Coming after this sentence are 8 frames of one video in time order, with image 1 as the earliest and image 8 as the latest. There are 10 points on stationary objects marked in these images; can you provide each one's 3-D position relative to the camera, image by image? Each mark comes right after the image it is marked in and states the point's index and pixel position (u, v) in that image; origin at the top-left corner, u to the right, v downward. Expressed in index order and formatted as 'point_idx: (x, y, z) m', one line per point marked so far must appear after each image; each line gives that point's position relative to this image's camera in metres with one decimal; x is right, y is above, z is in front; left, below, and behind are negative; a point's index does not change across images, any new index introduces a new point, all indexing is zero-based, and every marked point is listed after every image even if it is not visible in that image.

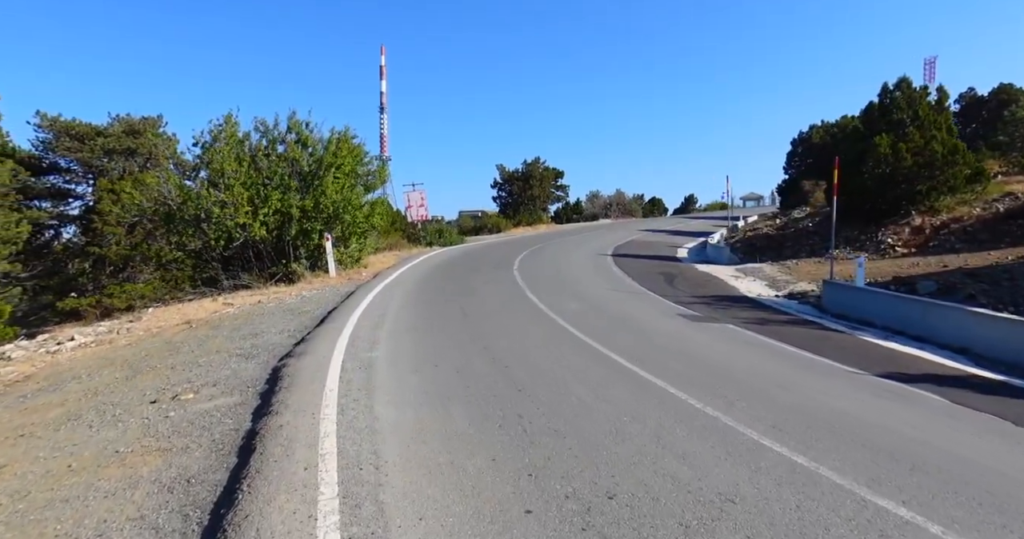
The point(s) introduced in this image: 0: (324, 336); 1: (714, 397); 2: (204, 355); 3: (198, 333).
0: (-2.7, -1.0, +9.0) m
1: (+2.1, -1.3, +6.4) m
2: (-4.5, -1.3, +9.0) m
3: (-5.7, -1.2, +11.2) m
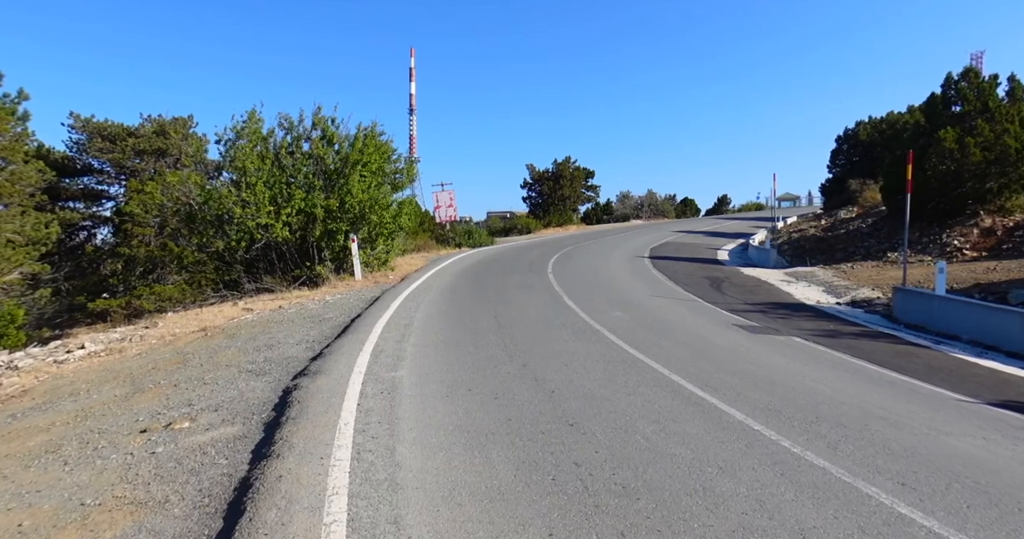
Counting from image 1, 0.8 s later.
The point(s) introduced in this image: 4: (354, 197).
0: (-2.2, -1.1, +8.0) m
1: (+2.5, -1.4, +5.2) m
2: (-3.9, -1.3, +8.1) m
3: (-5.1, -1.2, +10.4) m
4: (-4.4, +2.0, +17.2) m
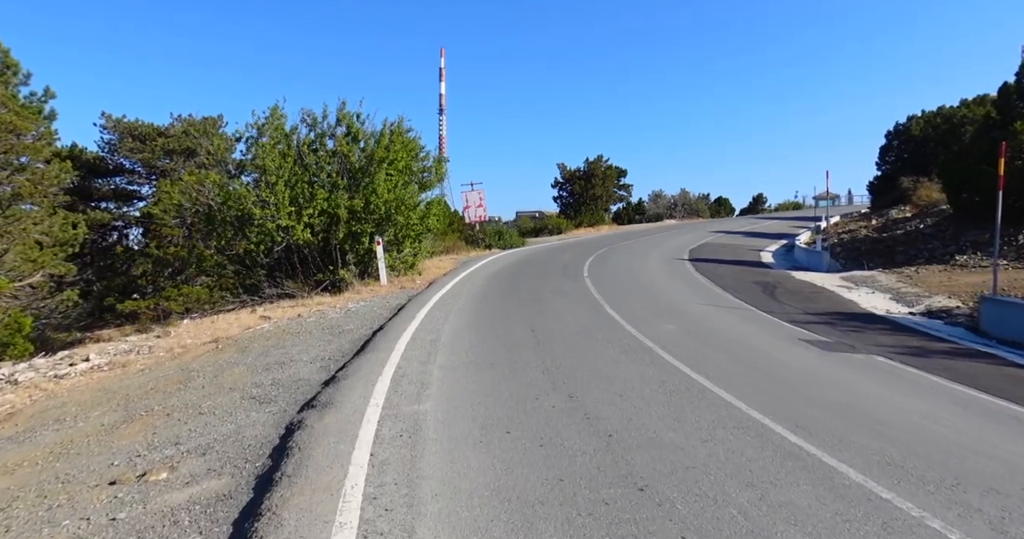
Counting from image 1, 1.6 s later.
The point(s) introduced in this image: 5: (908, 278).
0: (-1.7, -1.2, +6.9) m
1: (+2.9, -1.5, +4.0) m
2: (-3.4, -1.4, +7.1) m
3: (-4.5, -1.4, +9.5) m
4: (-3.5, +1.9, +16.2) m
5: (+12.0, -0.3, +18.7) m
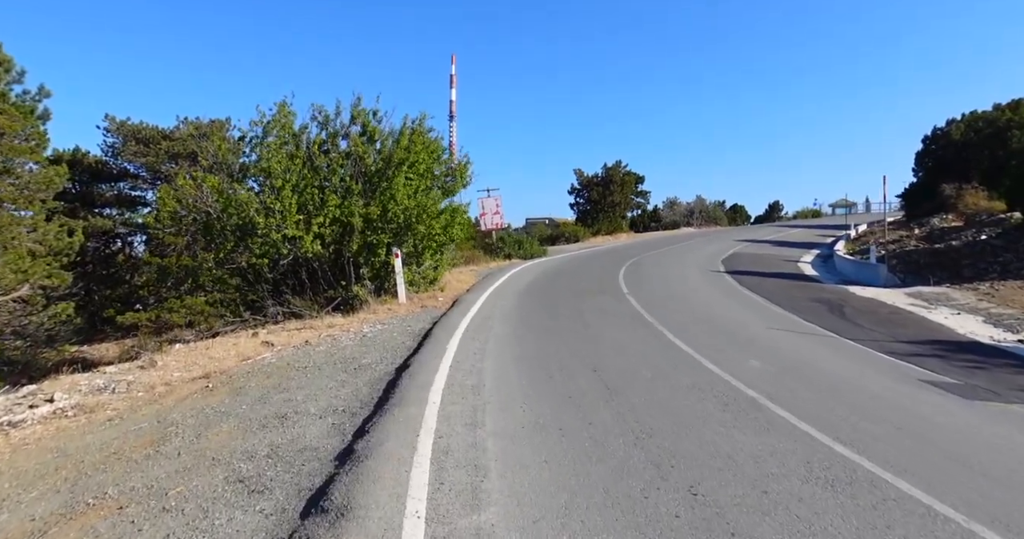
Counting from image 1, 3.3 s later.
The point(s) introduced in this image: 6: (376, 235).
0: (-1.0, -1.5, +5.0) m
1: (+3.5, -1.8, +2.0) m
2: (-2.8, -1.7, +5.3) m
3: (-3.7, -1.7, +7.6) m
4: (-2.6, +1.5, +14.4) m
5: (+12.8, -0.7, +16.7) m
6: (-3.2, +0.8, +14.6) m
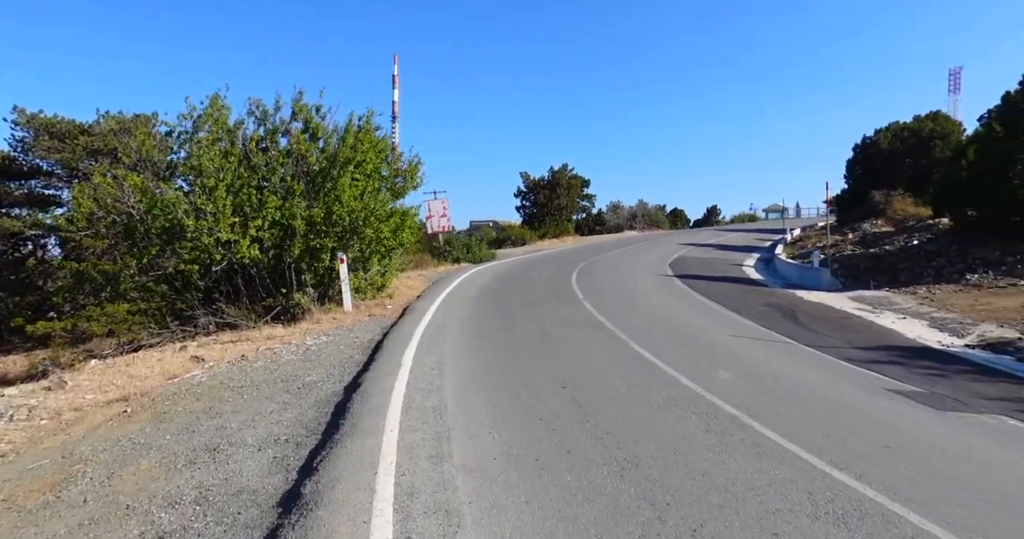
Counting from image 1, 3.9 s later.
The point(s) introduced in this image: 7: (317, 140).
0: (-1.2, -1.6, +4.3) m
1: (+3.6, -1.9, +1.7) m
2: (-3.0, -1.8, +4.4) m
3: (-4.1, -1.8, +6.6) m
4: (-3.7, +1.4, +13.5) m
5: (+11.5, -0.8, +17.2) m
6: (-4.2, +0.7, +13.6) m
7: (-4.5, +3.0, +14.3) m
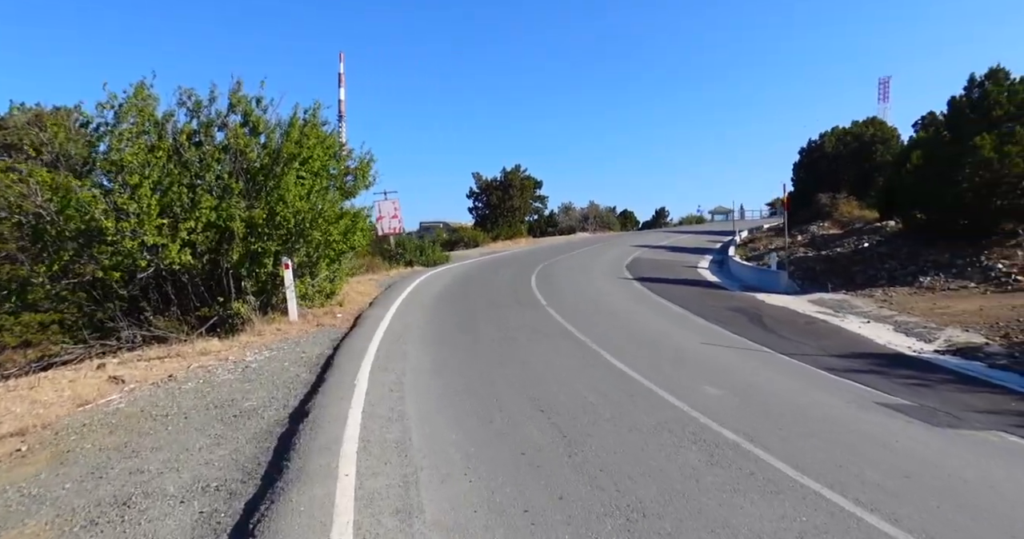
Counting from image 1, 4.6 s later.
0: (-1.2, -1.7, +3.4) m
1: (+3.7, -2.0, +1.2) m
2: (-3.0, -1.9, +3.3) m
3: (-4.4, -1.9, +5.5) m
4: (-4.4, +1.3, +12.3) m
5: (+10.4, -0.9, +17.2) m
6: (-5.0, +0.5, +12.4) m
7: (-5.4, +2.9, +13.1) m
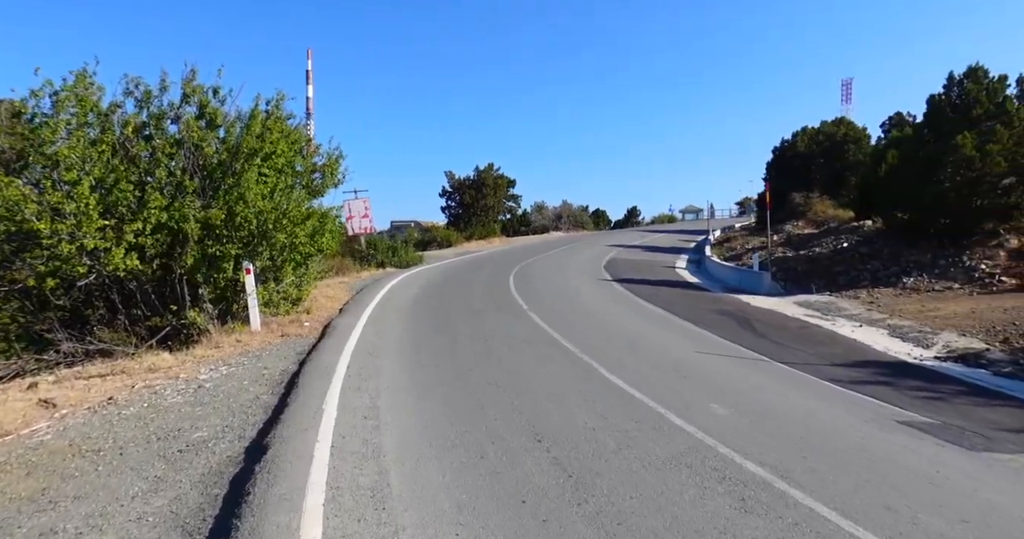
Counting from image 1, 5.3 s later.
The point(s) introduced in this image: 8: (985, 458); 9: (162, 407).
0: (-1.2, -1.8, +2.5) m
1: (+3.9, -2.1, +0.5) m
2: (-2.9, -2.0, +2.4) m
3: (-4.4, -2.0, +4.4) m
4: (-4.8, +1.2, +11.3) m
5: (+9.9, -1.0, +16.8) m
6: (-5.4, +0.4, +11.4) m
7: (-5.7, +2.8, +12.0) m
8: (+4.7, -1.9, +6.2) m
9: (-4.2, -1.6, +7.5) m
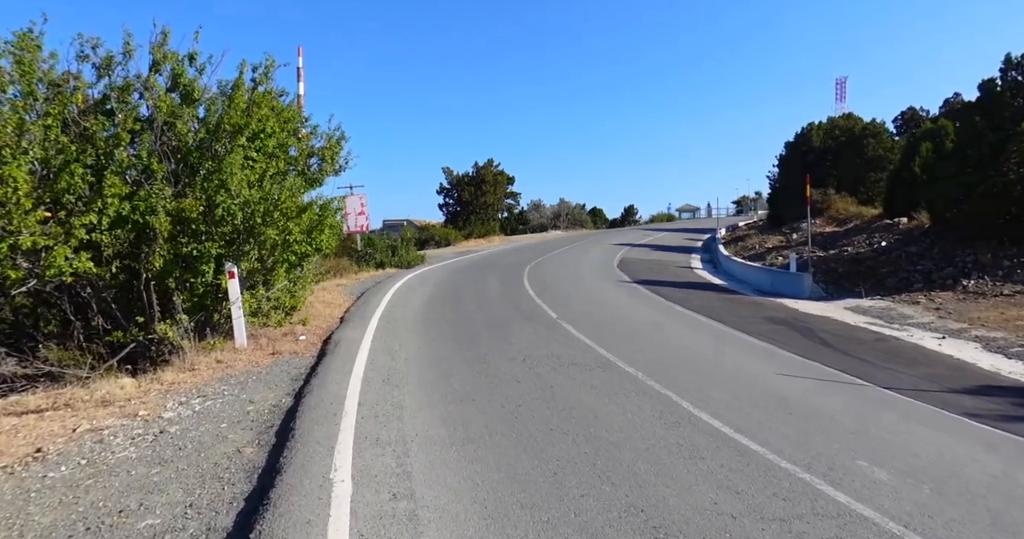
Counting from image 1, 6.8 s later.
0: (-0.4, -1.8, +0.5) m
1: (+4.6, -2.2, -1.4) m
2: (-2.2, -2.1, +0.3) m
3: (-3.7, -2.1, +2.4) m
4: (-4.2, +1.1, +9.2) m
5: (+10.4, -1.0, +14.9) m
6: (-4.7, +0.4, +9.3) m
7: (-5.1, +2.7, +9.9) m
8: (+5.4, -2.0, +4.3) m
9: (-3.6, -1.7, +5.5) m
